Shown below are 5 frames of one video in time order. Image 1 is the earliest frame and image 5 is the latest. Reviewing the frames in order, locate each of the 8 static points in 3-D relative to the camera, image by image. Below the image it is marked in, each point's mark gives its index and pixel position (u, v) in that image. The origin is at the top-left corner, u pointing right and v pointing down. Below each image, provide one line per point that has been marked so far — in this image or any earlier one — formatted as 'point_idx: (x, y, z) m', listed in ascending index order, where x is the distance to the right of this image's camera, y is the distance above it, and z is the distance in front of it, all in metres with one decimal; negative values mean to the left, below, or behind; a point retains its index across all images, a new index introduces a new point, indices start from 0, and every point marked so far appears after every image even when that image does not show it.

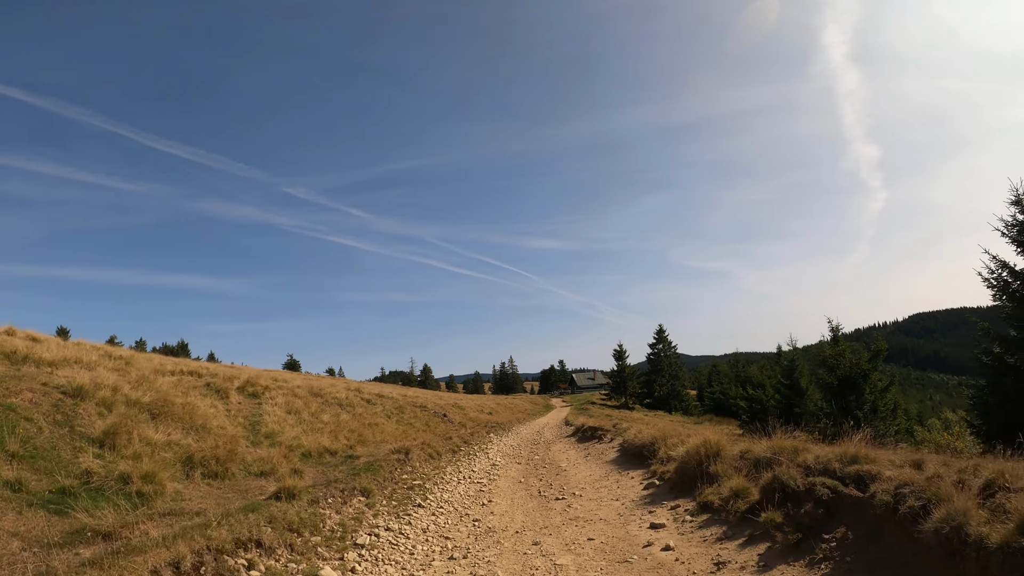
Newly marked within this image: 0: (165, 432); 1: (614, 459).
0: (-8.8, -3.6, +13.6) m
1: (+3.6, -6.0, +18.9) m
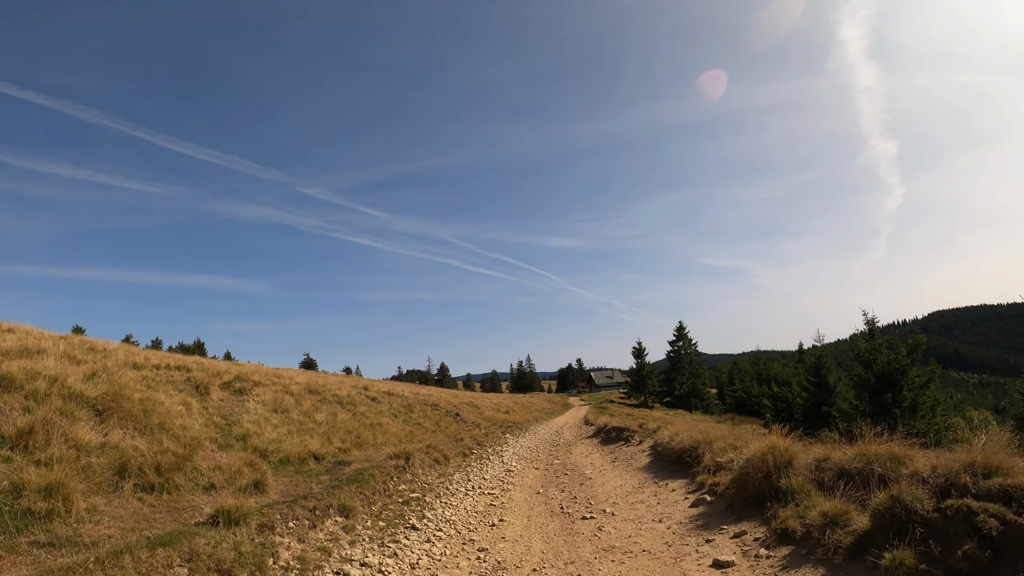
0: (-8.5, -3.0, +11.3) m
1: (+4.1, -5.3, +16.3) m
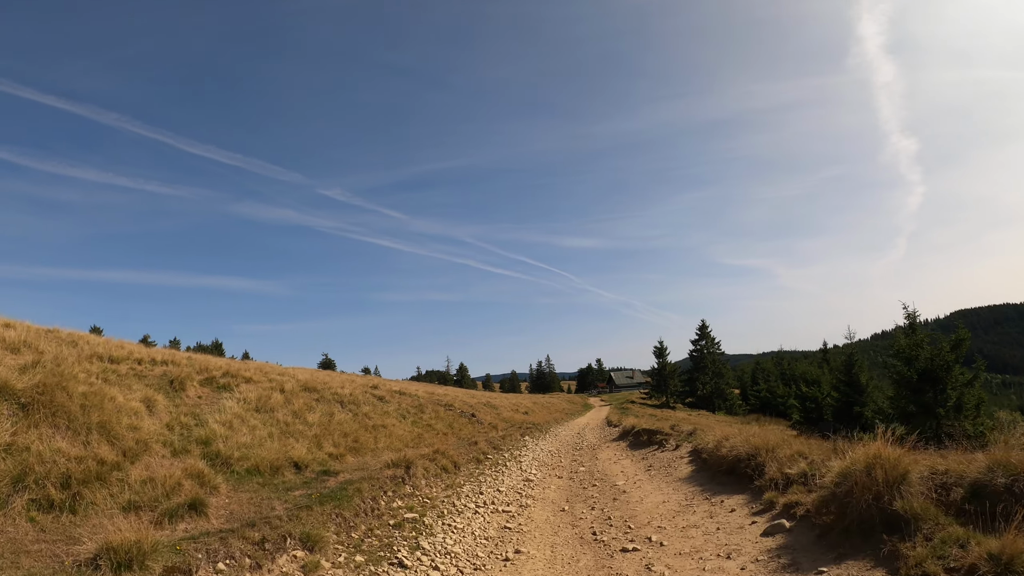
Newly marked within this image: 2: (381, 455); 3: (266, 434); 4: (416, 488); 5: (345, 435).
0: (-8.2, -2.5, +9.2) m
1: (+4.6, -4.7, +13.7) m
2: (-3.8, -4.8, +15.7) m
3: (-6.2, -3.6, +13.7) m
4: (-2.3, -4.6, +12.7) m
5: (-5.2, -4.6, +17.0) m
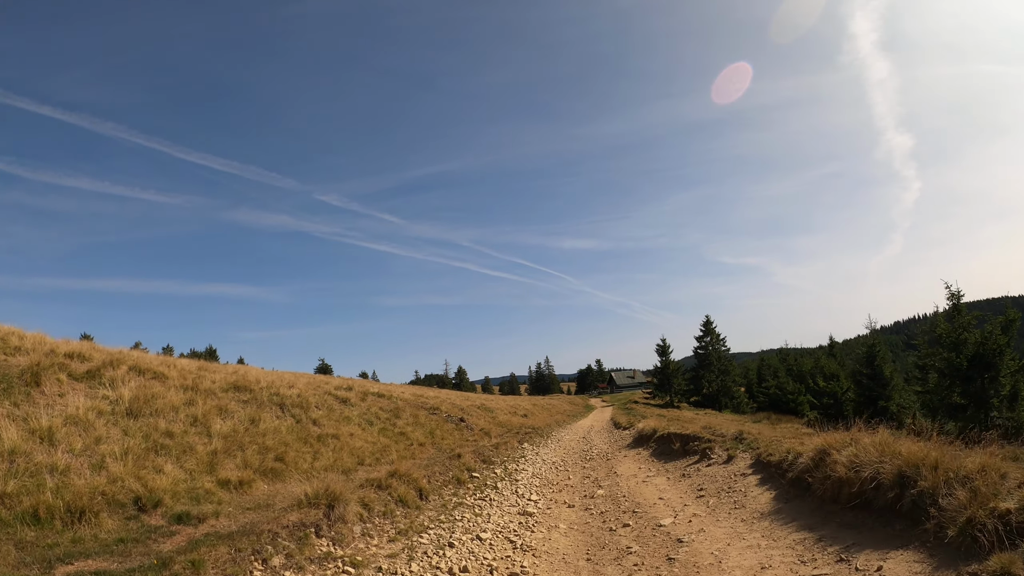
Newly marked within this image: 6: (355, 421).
0: (-8.4, -1.5, +4.2) m
1: (+4.4, -3.6, +8.7) m
2: (-4.0, -3.8, +10.8) m
3: (-6.4, -2.7, +8.7) m
4: (-2.5, -3.6, +7.7) m
5: (-5.4, -3.6, +12.1) m
6: (-5.6, -4.7, +19.4) m
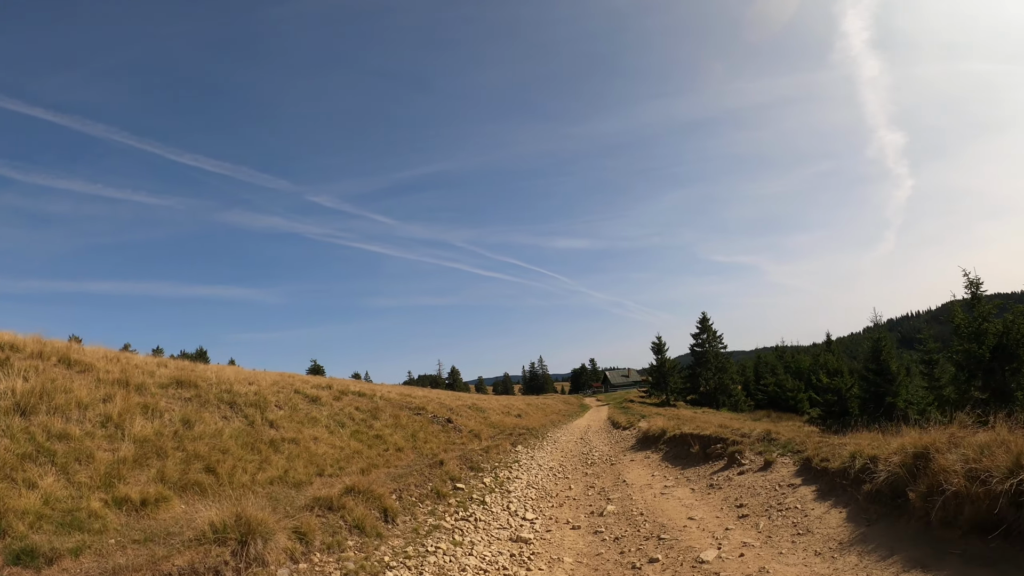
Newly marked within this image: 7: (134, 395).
0: (-8.5, -1.0, +1.7) m
1: (+4.2, -3.0, +6.4) m
2: (-4.2, -3.2, +8.3) m
3: (-6.5, -2.1, +6.2) m
4: (-2.6, -3.0, +5.3) m
5: (-5.6, -3.0, +9.6) m
6: (-5.8, -4.2, +17.0) m
7: (-11.5, -2.5, +17.2) m
